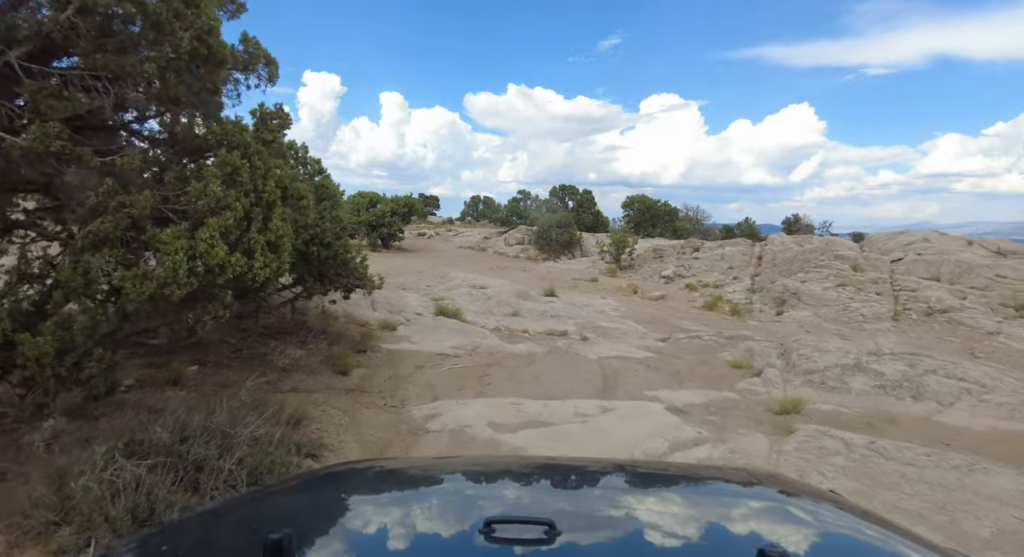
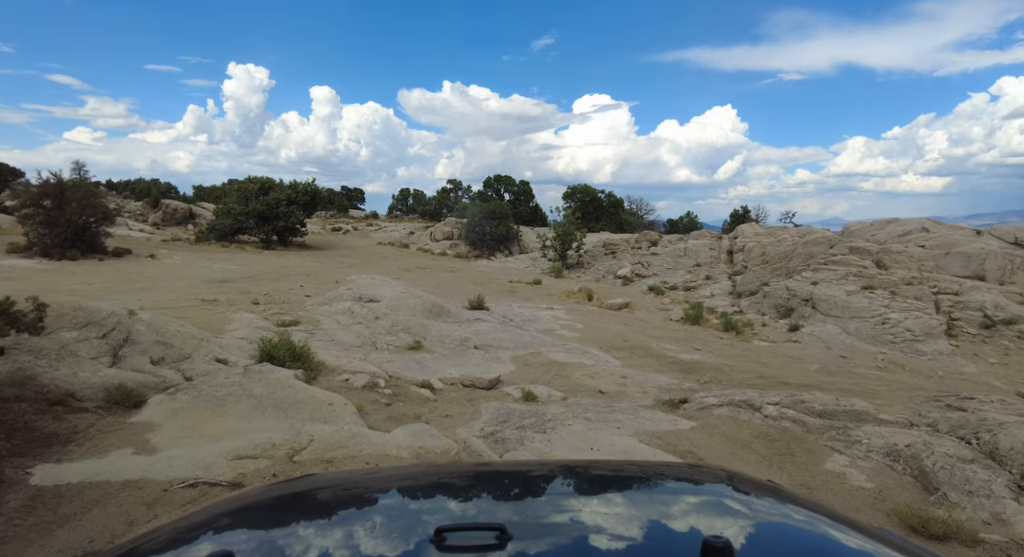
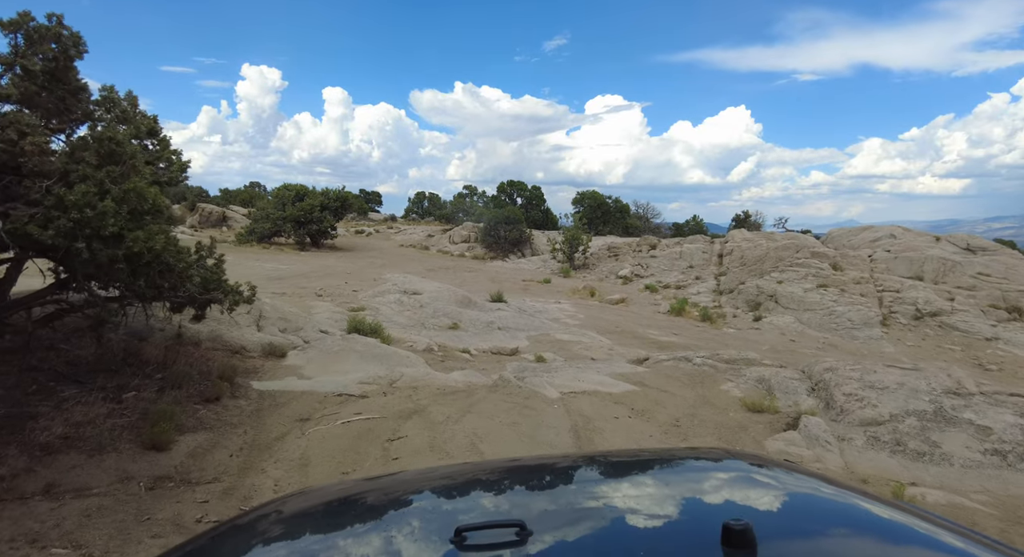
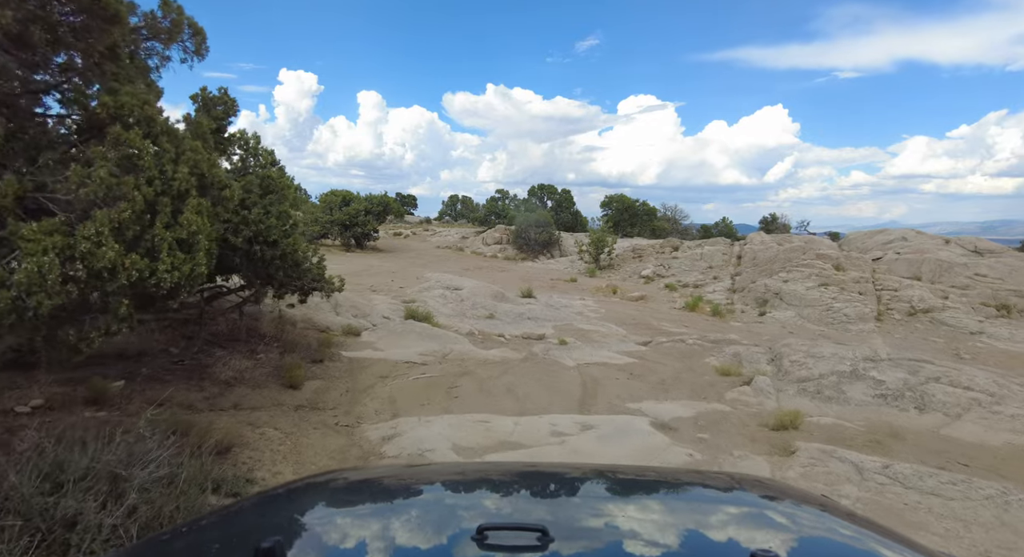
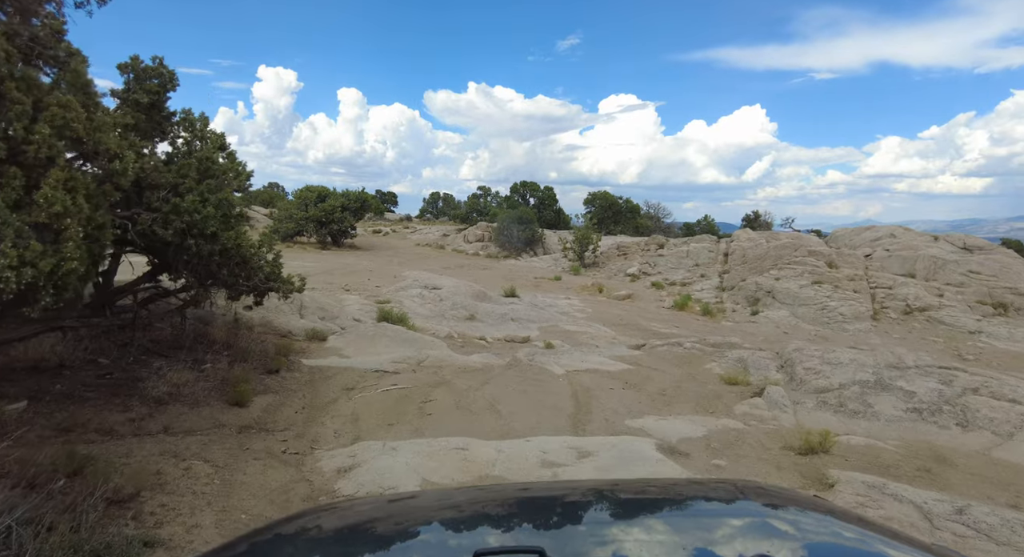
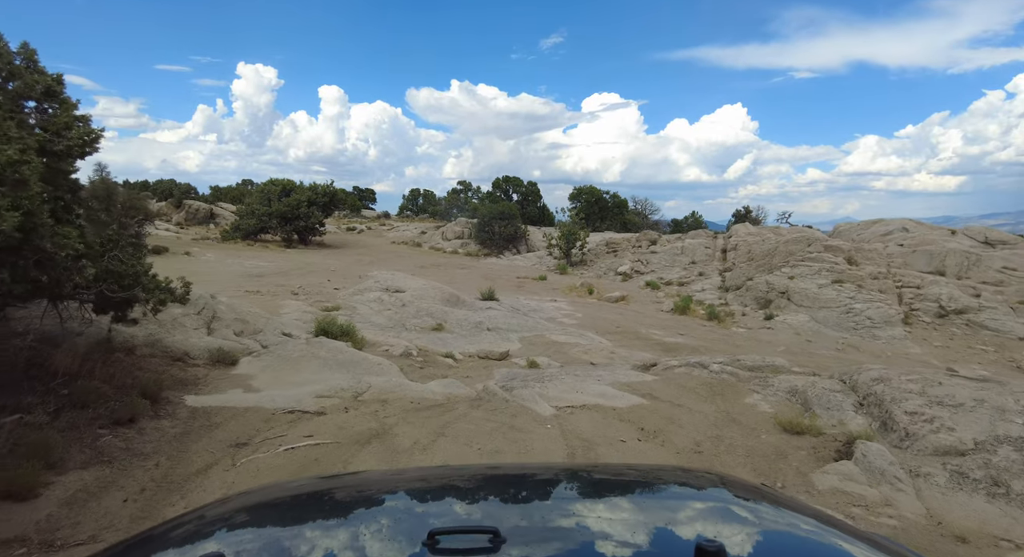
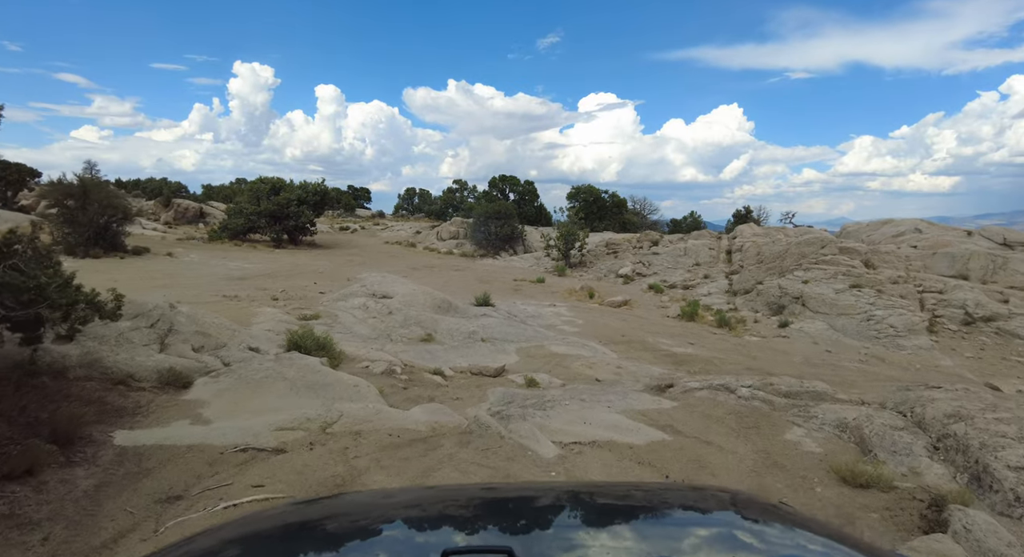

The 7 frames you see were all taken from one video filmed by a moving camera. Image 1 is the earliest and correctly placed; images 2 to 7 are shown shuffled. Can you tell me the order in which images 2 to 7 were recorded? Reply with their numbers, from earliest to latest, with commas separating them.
4, 5, 3, 6, 7, 2
